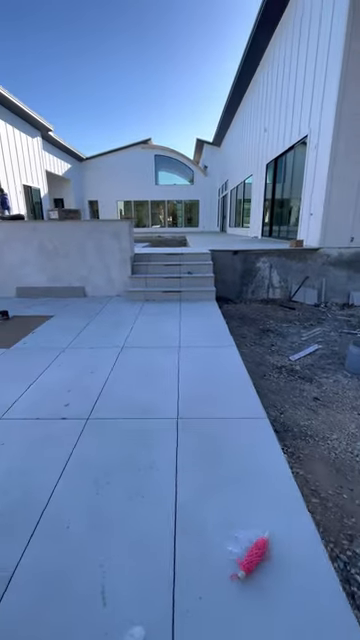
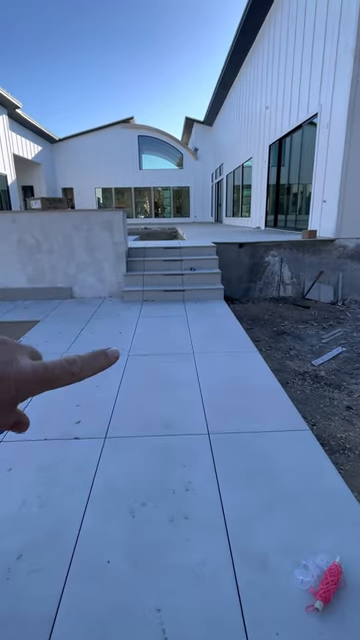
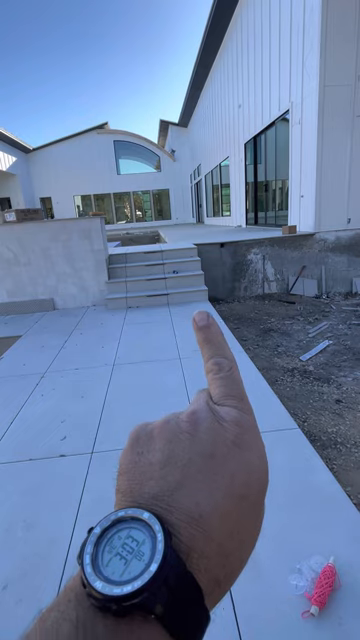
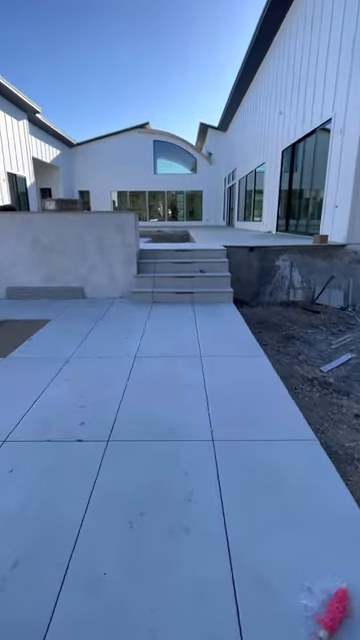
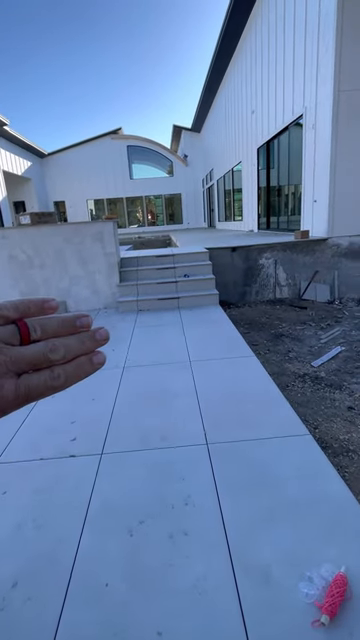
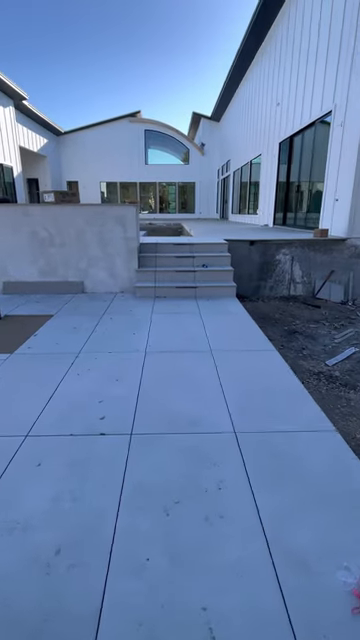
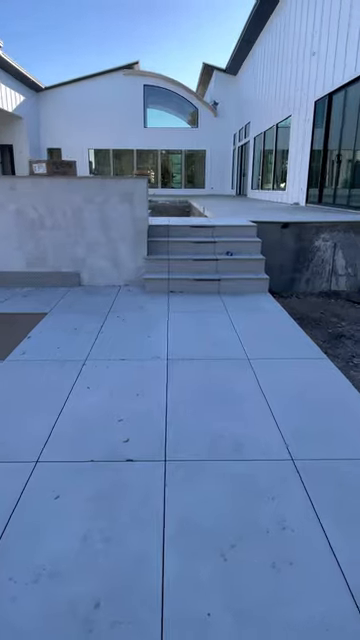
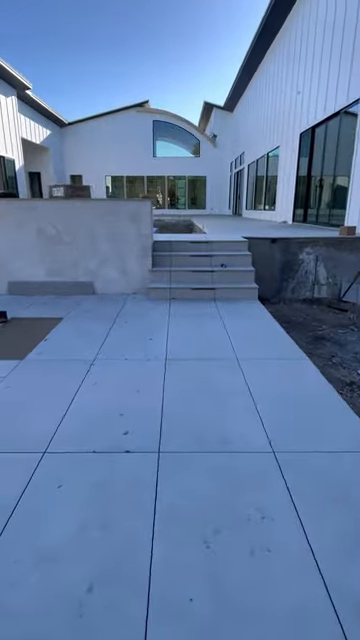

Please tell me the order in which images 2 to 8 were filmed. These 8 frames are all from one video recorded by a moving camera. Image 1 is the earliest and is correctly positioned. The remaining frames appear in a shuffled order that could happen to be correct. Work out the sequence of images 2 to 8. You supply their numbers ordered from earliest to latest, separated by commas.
4, 8, 7, 6, 2, 5, 3
